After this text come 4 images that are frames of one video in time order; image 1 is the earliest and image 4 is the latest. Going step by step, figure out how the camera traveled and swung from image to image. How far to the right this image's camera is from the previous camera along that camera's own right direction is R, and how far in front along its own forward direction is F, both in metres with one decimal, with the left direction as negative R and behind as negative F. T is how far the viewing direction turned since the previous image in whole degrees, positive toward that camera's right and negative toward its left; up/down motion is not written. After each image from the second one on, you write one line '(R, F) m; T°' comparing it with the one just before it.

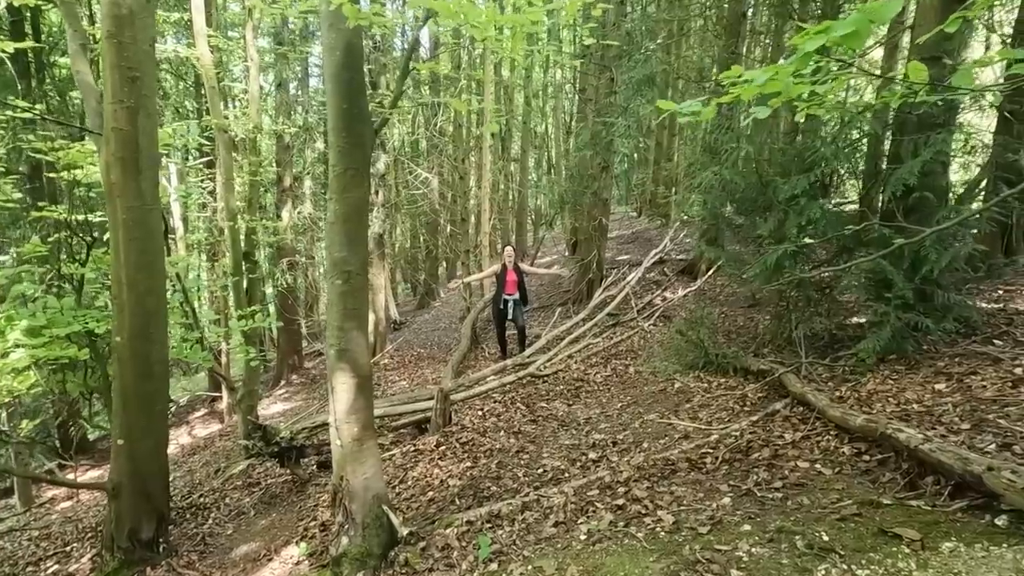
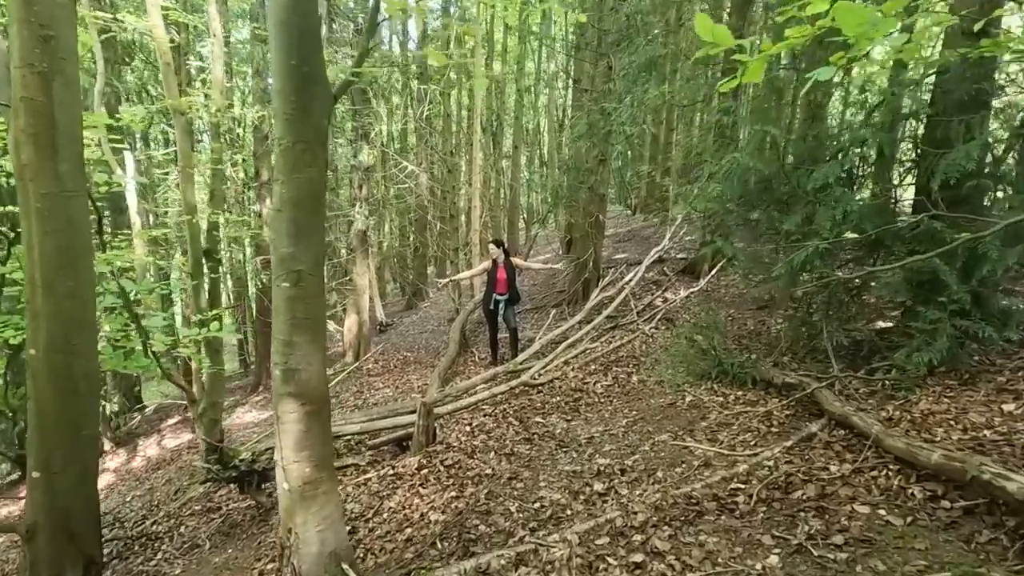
(0.0, +0.8) m; +1°
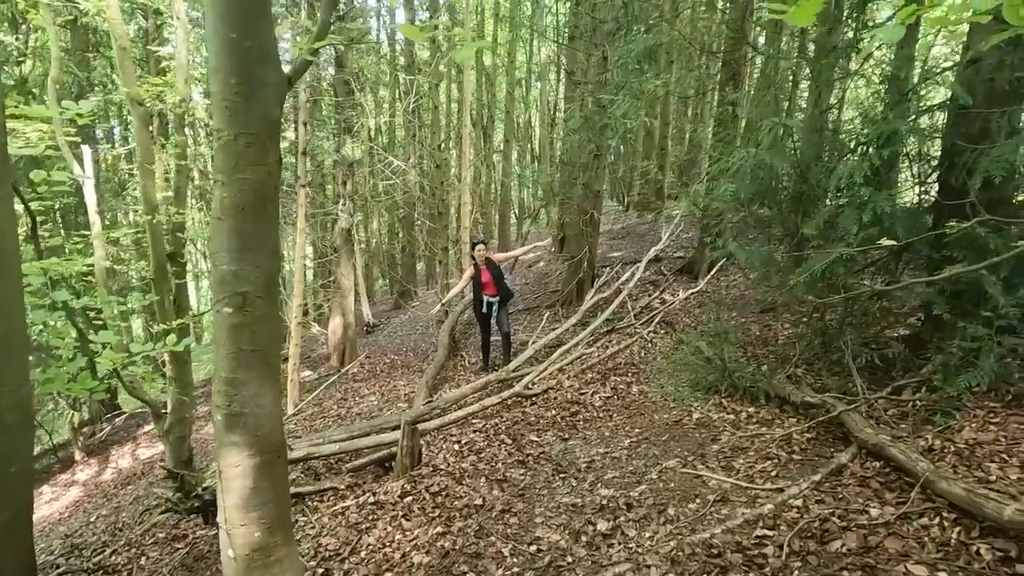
(0.0, +0.5) m; +1°
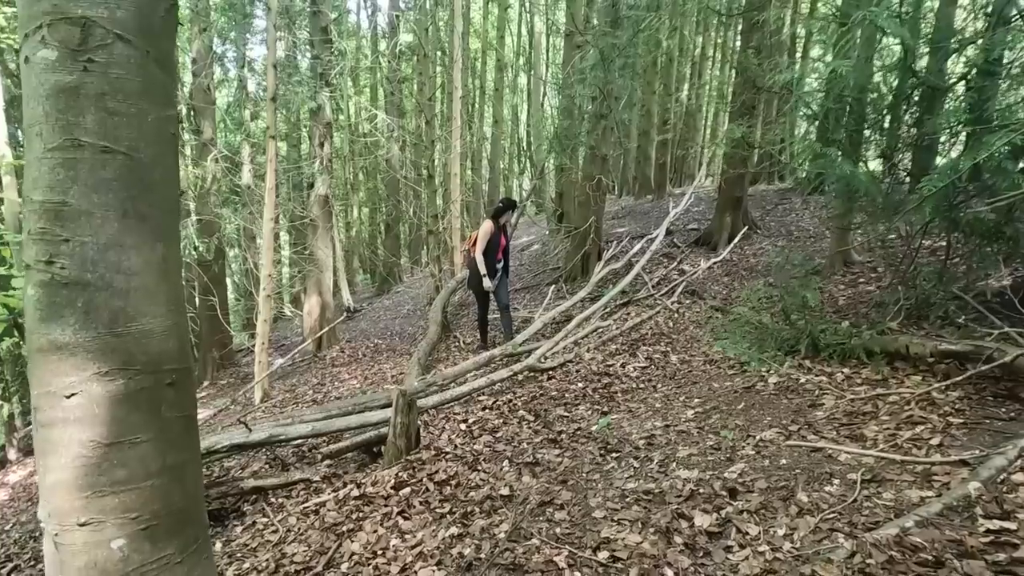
(-0.4, +1.3) m; +2°
